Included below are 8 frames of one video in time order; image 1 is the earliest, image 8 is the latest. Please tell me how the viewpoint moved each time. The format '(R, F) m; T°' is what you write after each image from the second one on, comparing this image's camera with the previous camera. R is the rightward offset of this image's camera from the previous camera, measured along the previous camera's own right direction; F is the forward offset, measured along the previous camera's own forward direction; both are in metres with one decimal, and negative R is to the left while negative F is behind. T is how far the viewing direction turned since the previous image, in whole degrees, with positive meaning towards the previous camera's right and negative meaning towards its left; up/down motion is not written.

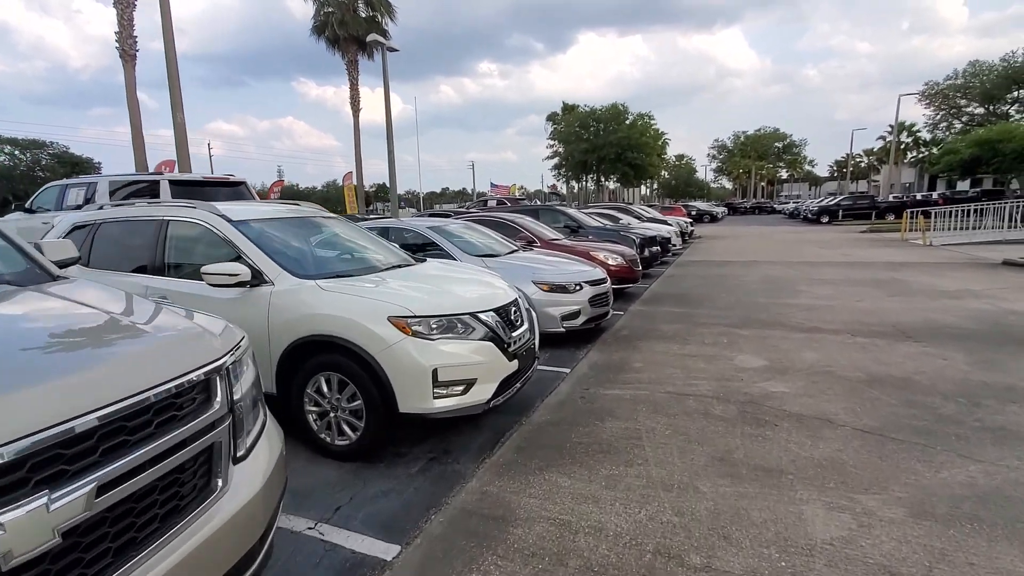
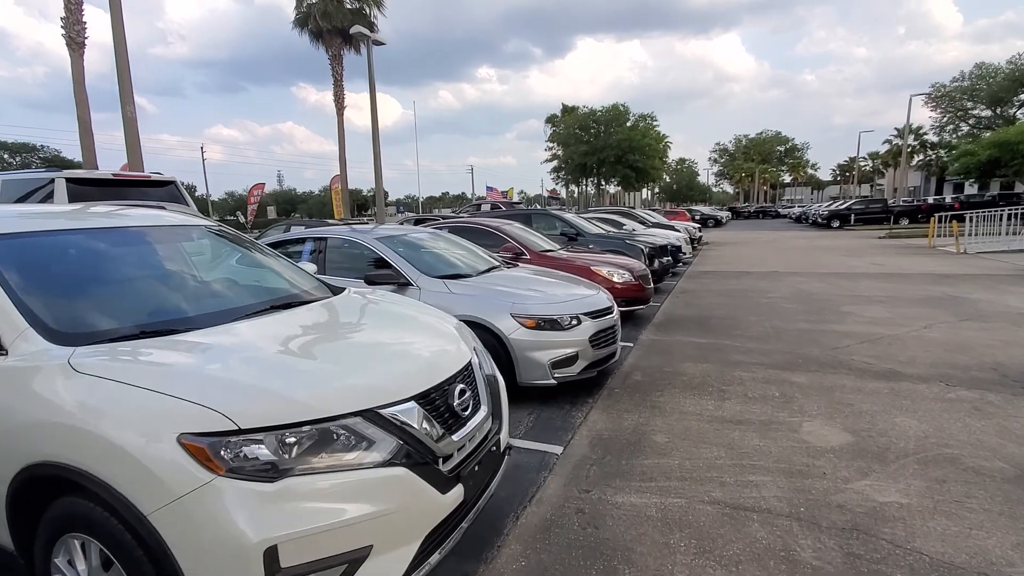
(+0.3, +1.8) m; 0°
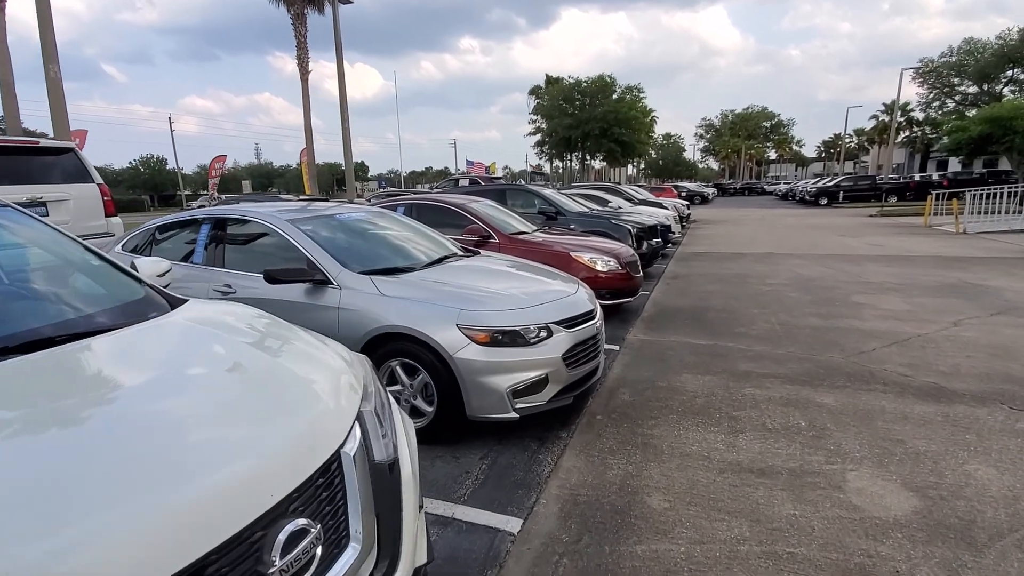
(+0.2, +1.2) m; +2°
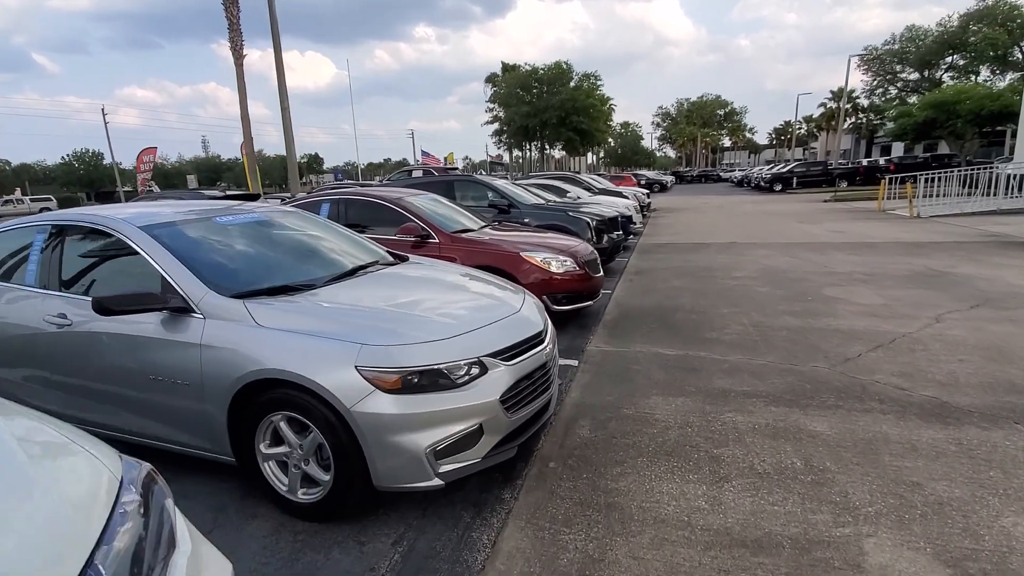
(+0.2, +0.8) m; +4°
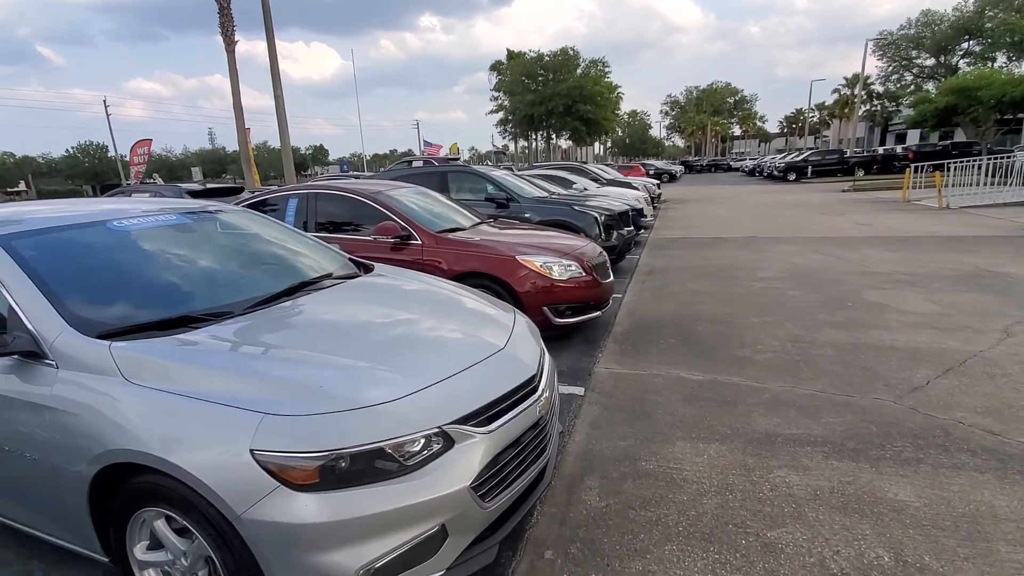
(+0.1, +0.8) m; -1°
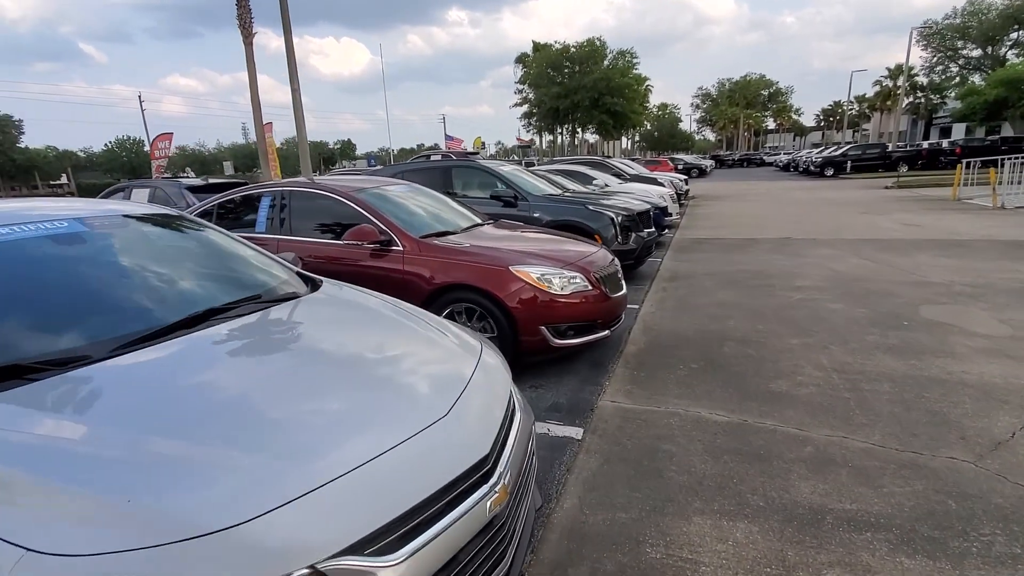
(+0.3, +0.7) m; -3°
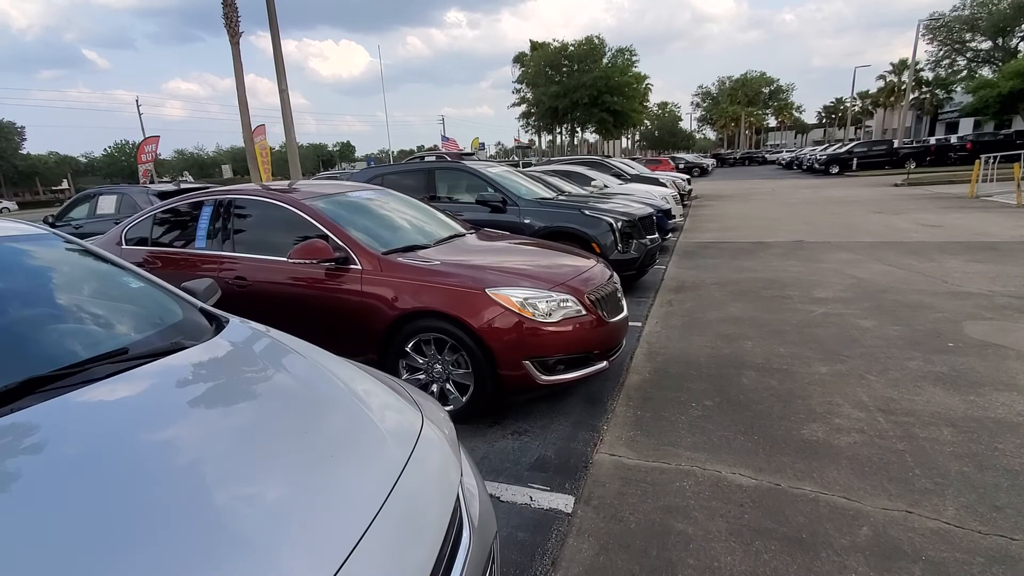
(+0.2, +0.7) m; 0°
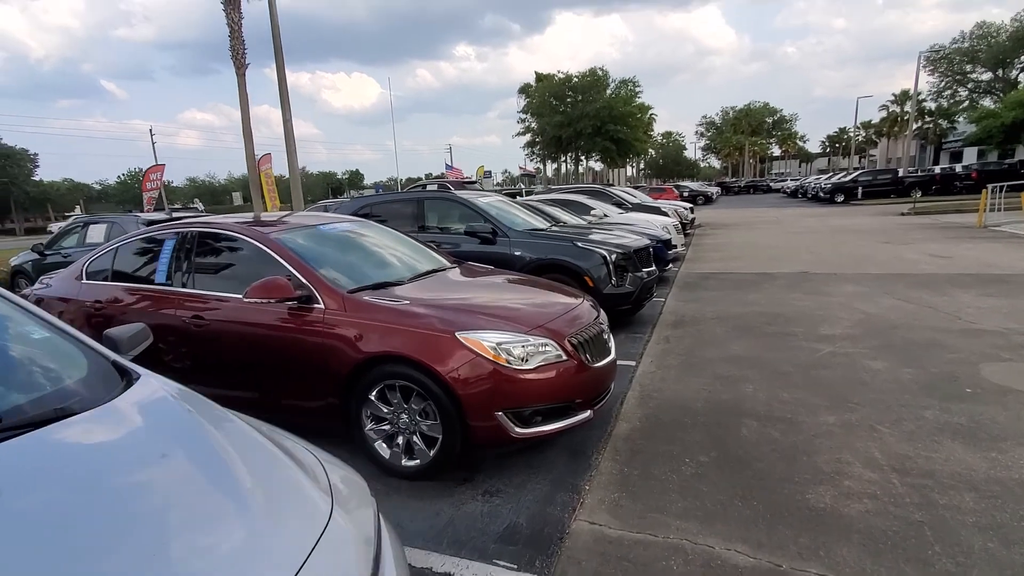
(+0.2, +0.3) m; -1°
